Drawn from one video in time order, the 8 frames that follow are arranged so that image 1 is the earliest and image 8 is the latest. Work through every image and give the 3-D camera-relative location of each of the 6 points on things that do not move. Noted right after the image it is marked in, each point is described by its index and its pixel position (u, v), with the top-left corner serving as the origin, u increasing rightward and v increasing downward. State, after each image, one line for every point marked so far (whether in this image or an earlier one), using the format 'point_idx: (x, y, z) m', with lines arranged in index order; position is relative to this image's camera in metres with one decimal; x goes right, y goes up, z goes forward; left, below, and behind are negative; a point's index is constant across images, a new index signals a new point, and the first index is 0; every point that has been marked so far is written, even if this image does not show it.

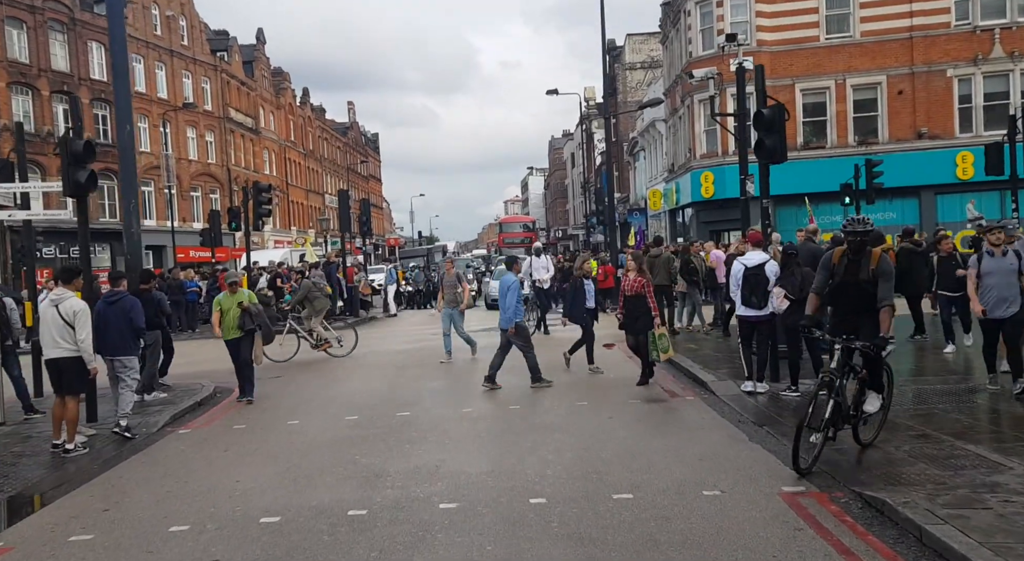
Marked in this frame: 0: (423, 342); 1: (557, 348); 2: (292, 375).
0: (-1.8, -1.3, +18.3) m
1: (+0.7, -1.2, +15.7) m
2: (-3.4, -1.5, +14.0) m
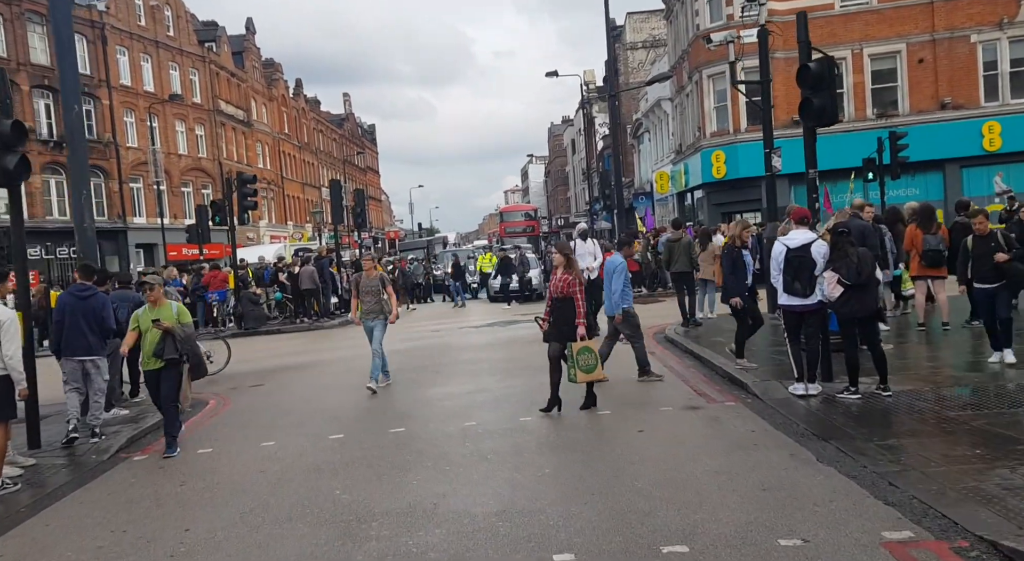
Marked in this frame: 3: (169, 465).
0: (-1.7, -1.1, +16.8) m
1: (+0.9, -1.0, +14.3) m
2: (-3.2, -1.4, +12.6) m
3: (-3.0, -1.6, +7.9) m
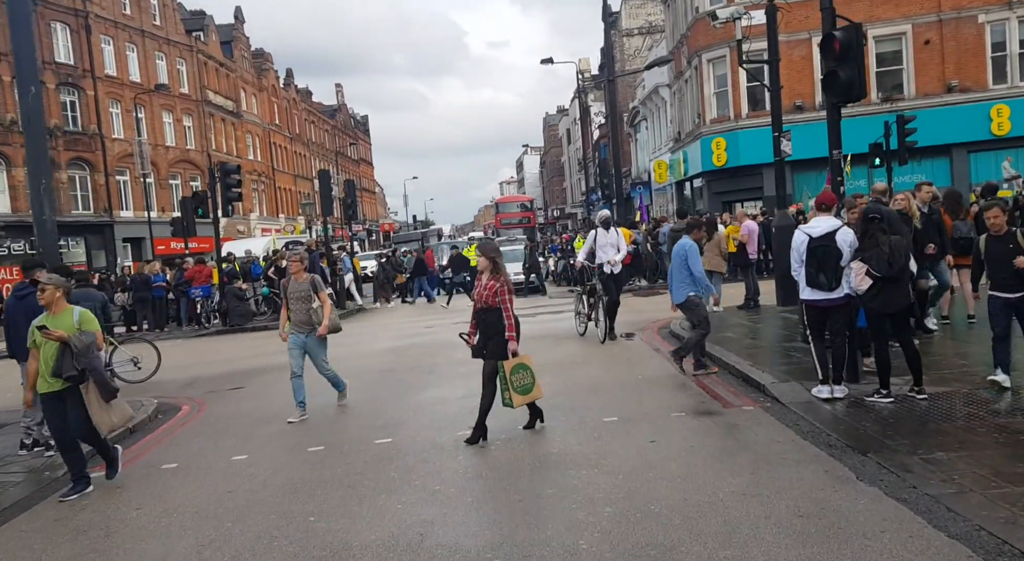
0: (-1.7, -1.0, +16.1) m
1: (+0.8, -0.9, +13.5) m
2: (-3.3, -1.4, +11.8) m
3: (-3.0, -1.6, +7.1) m
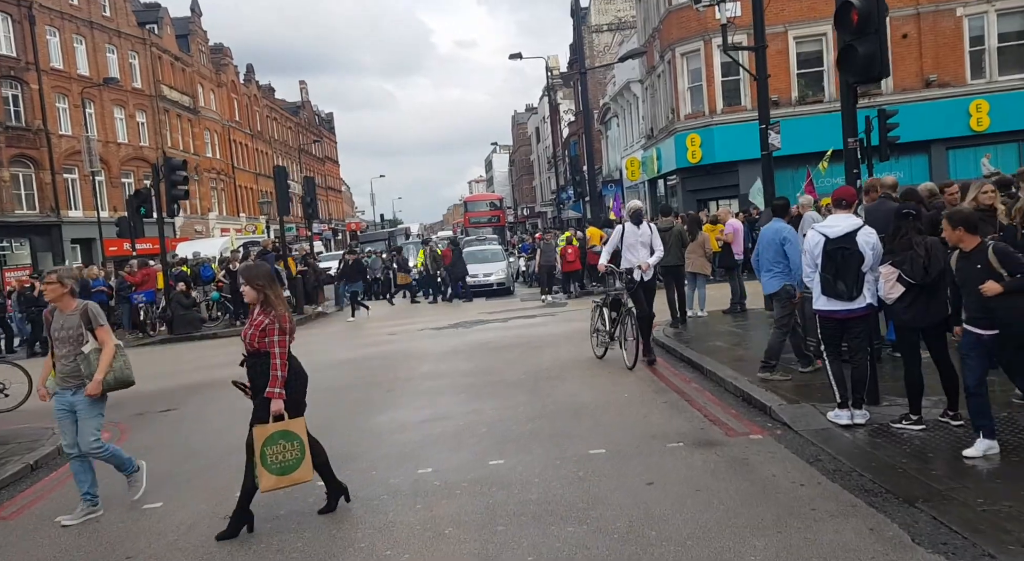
0: (-2.2, -1.1, +14.8) m
1: (+0.4, -1.0, +12.3) m
2: (-3.6, -1.5, +10.4) m
3: (-3.2, -1.7, +5.8) m
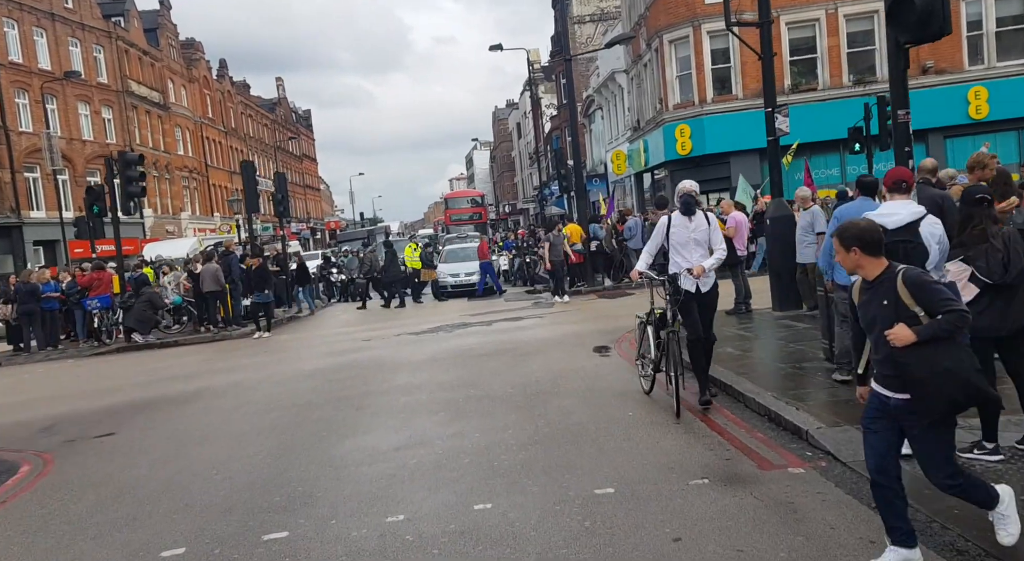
0: (-2.5, -1.1, +13.5) m
1: (+0.2, -1.0, +11.1) m
2: (-3.8, -1.5, +9.1) m
3: (-3.2, -1.7, +4.5) m
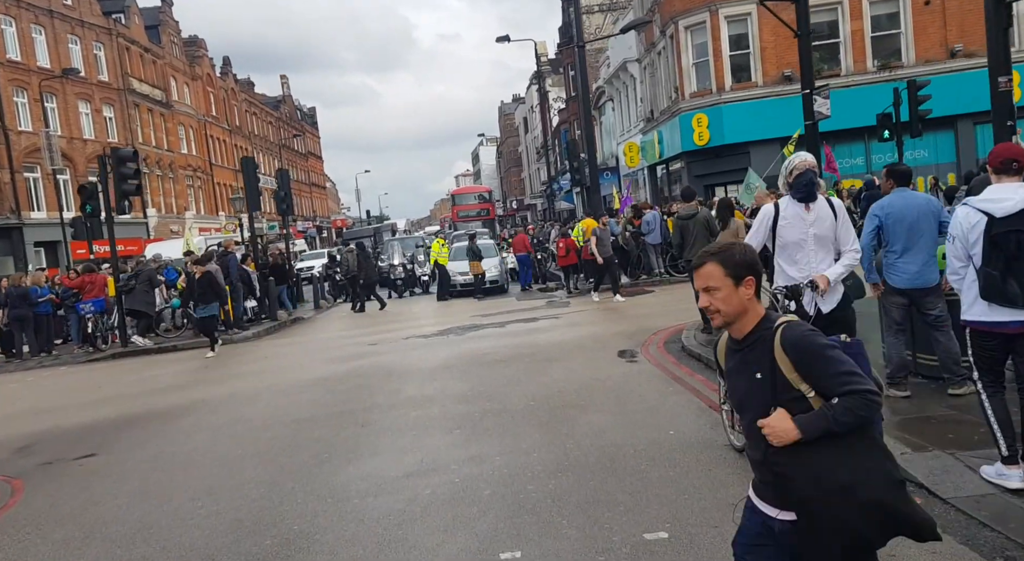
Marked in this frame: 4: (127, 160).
0: (-2.2, -1.1, +12.6) m
1: (+0.4, -1.0, +10.1) m
2: (-3.6, -1.6, +8.2) m
3: (-3.1, -1.8, +3.6) m
4: (-7.3, +2.3, +17.3) m
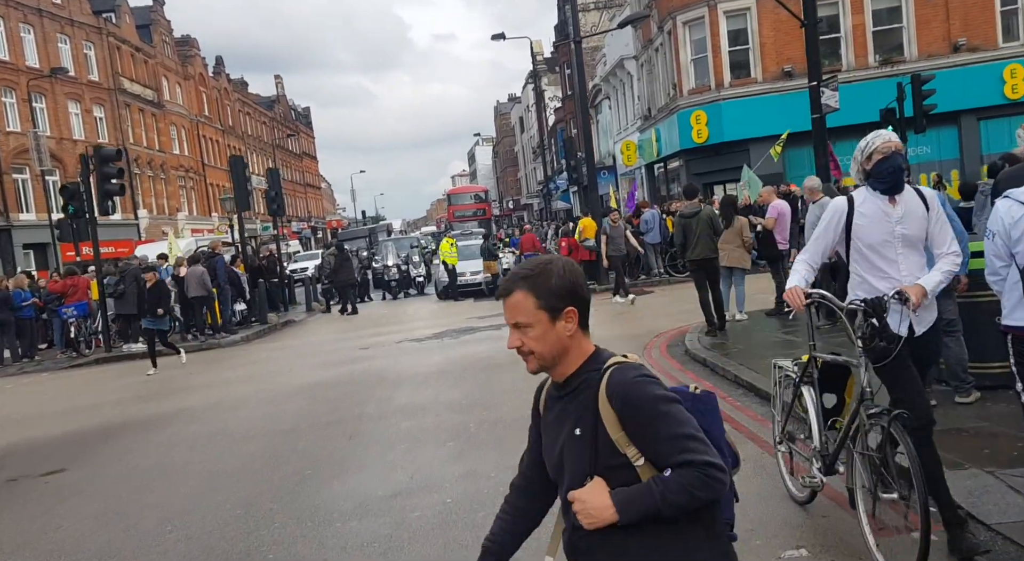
0: (-2.3, -1.2, +12.1) m
1: (+0.4, -1.0, +9.7) m
2: (-3.6, -1.6, +7.8) m
3: (-3.1, -1.8, +3.2) m
4: (-7.4, +2.2, +16.7) m
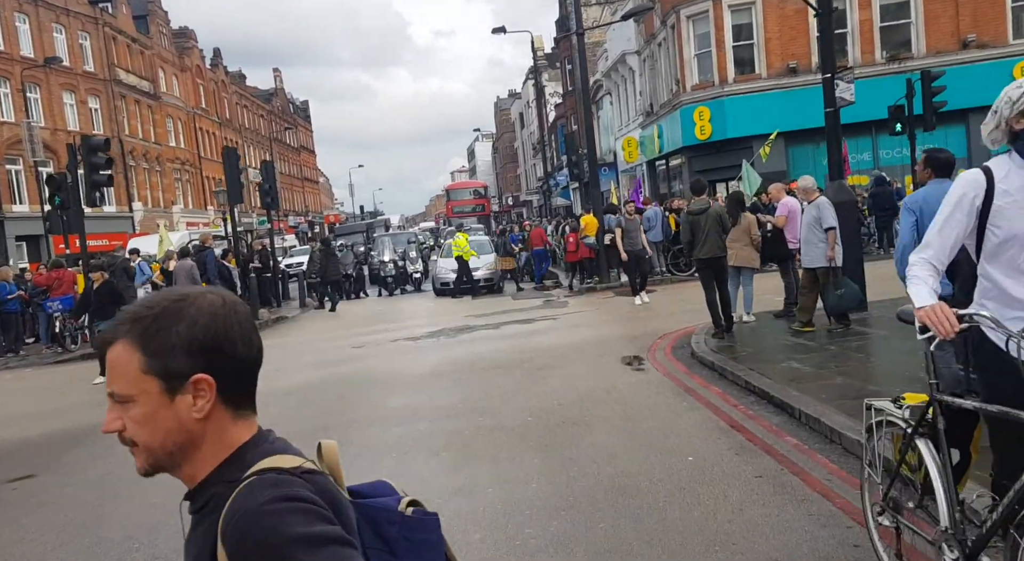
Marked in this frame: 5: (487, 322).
0: (-2.3, -1.1, +11.7) m
1: (+0.4, -1.0, +9.2) m
2: (-3.6, -1.5, +7.3) m
3: (-3.1, -1.8, +2.7) m
4: (-7.4, +2.3, +16.3) m
5: (-0.4, -0.7, +15.4) m
